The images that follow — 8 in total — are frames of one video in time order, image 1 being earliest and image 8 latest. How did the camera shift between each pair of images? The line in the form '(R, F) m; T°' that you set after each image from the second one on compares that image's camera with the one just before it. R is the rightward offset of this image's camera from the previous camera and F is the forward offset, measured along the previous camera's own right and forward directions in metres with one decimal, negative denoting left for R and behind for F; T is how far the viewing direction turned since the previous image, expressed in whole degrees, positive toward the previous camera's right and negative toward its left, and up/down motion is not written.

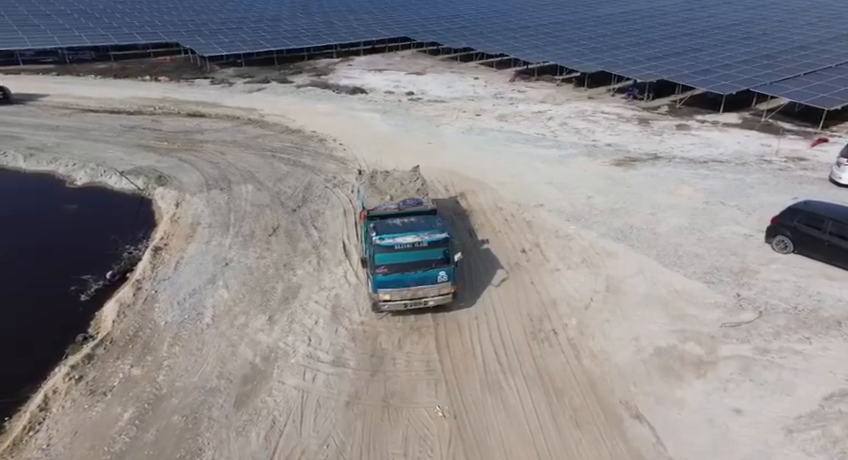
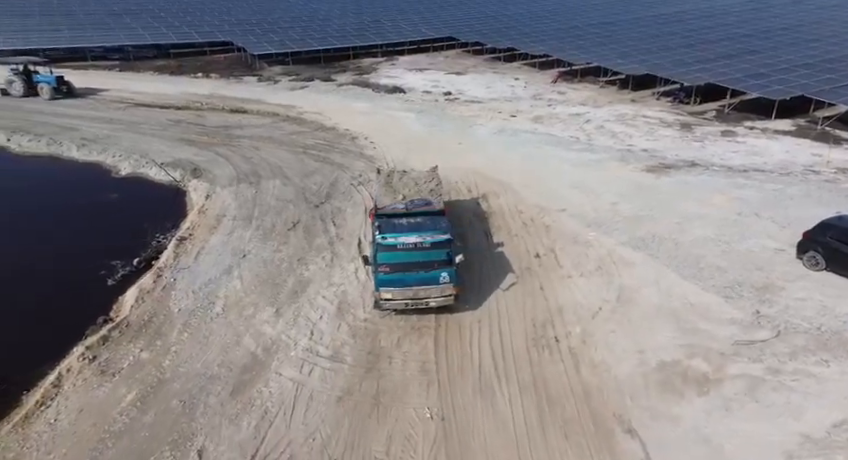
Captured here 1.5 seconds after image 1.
(+1.4, 0.0) m; -5°
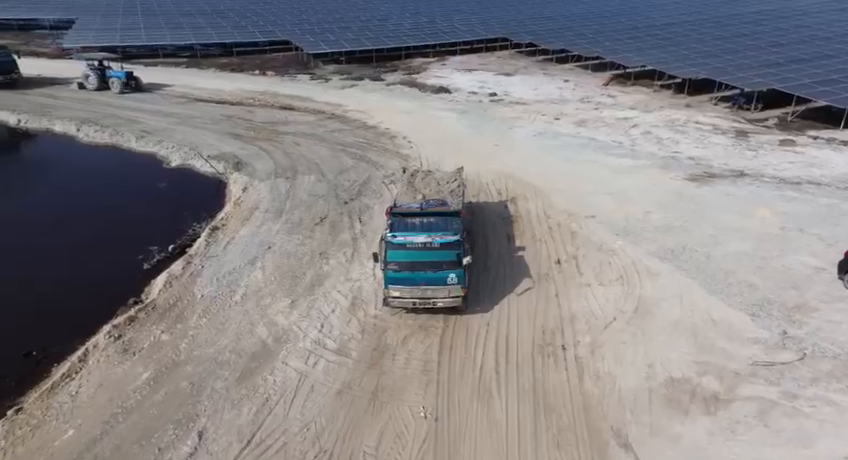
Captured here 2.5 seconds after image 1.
(+1.4, 0.0) m; -6°
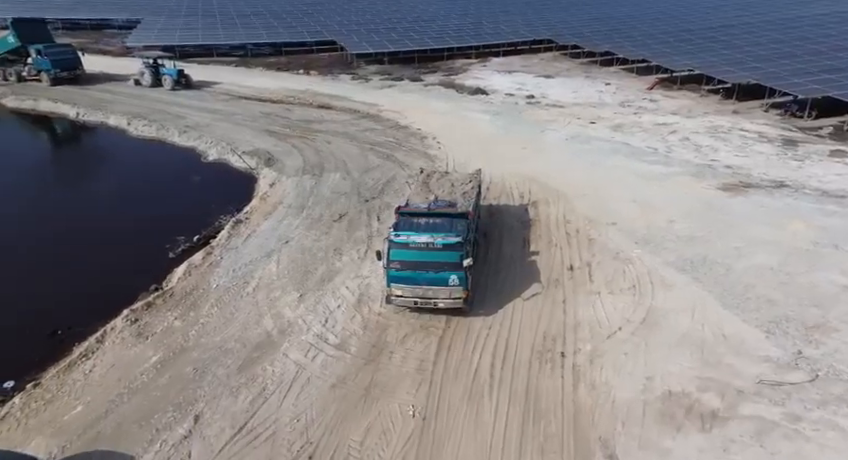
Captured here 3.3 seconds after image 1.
(+1.4, 0.0) m; -5°
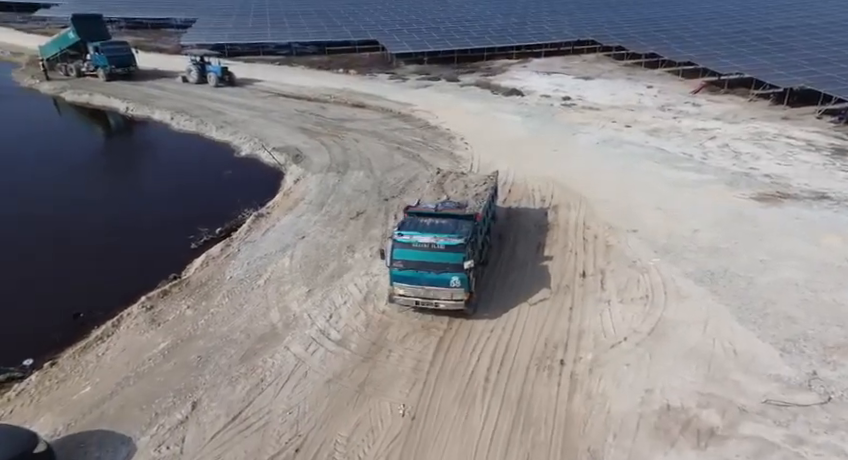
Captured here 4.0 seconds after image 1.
(+1.3, +0.1) m; -5°
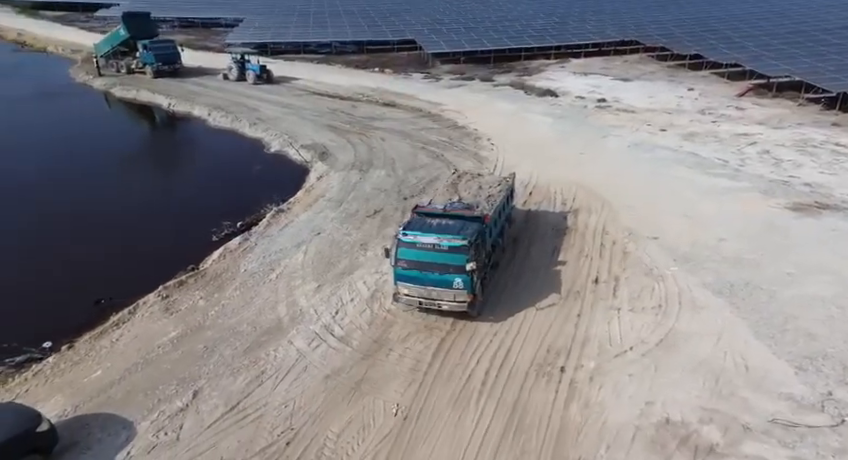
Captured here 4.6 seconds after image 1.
(+1.1, +0.1) m; -5°
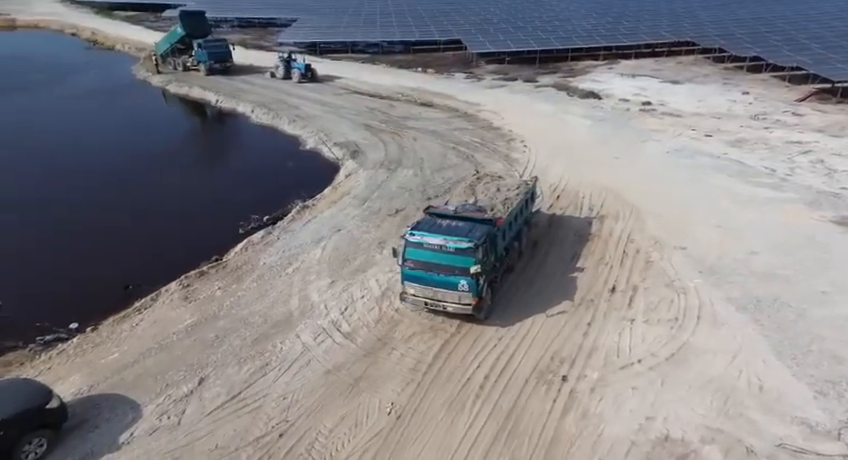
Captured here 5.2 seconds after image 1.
(+1.3, +0.1) m; -5°
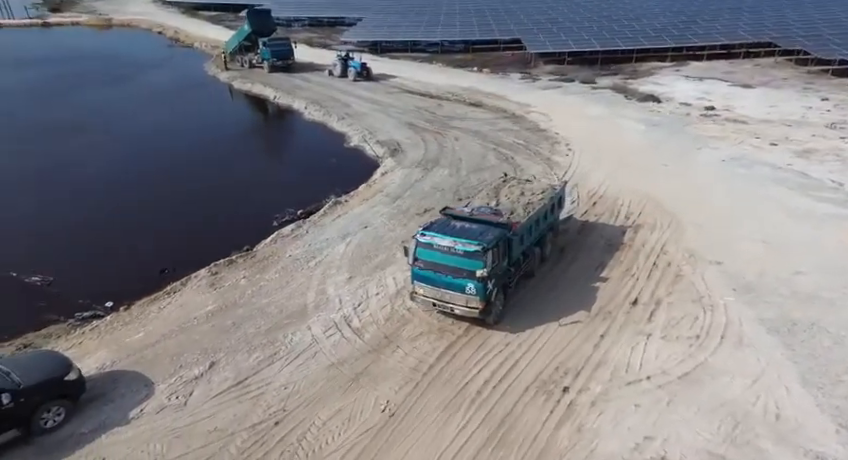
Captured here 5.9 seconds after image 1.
(+1.6, +0.2) m; -7°
